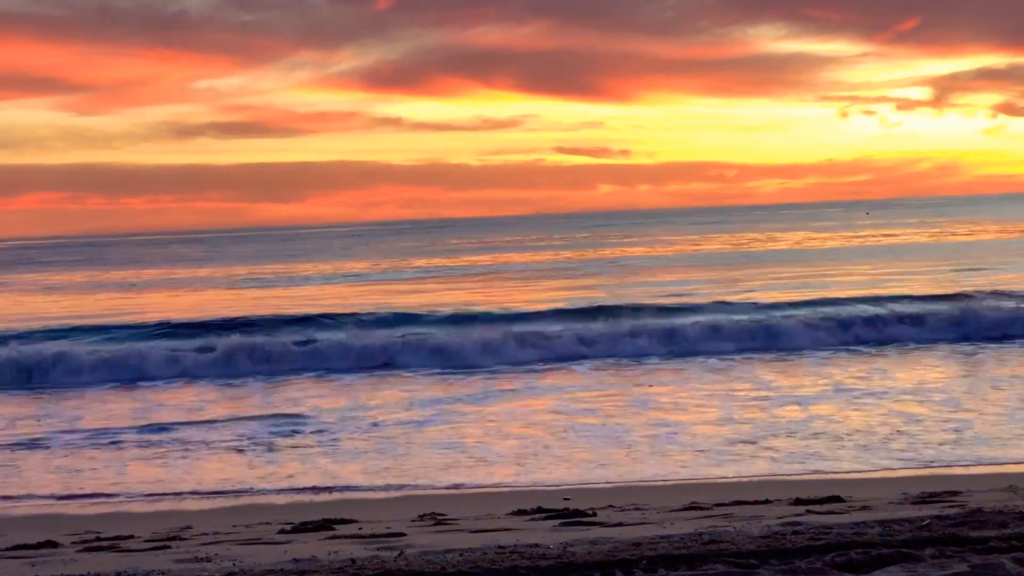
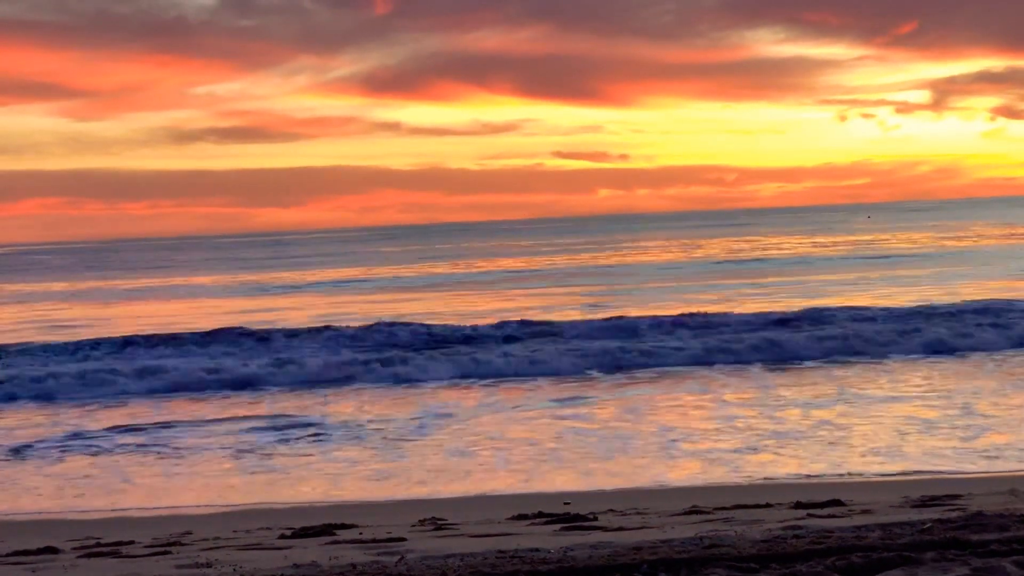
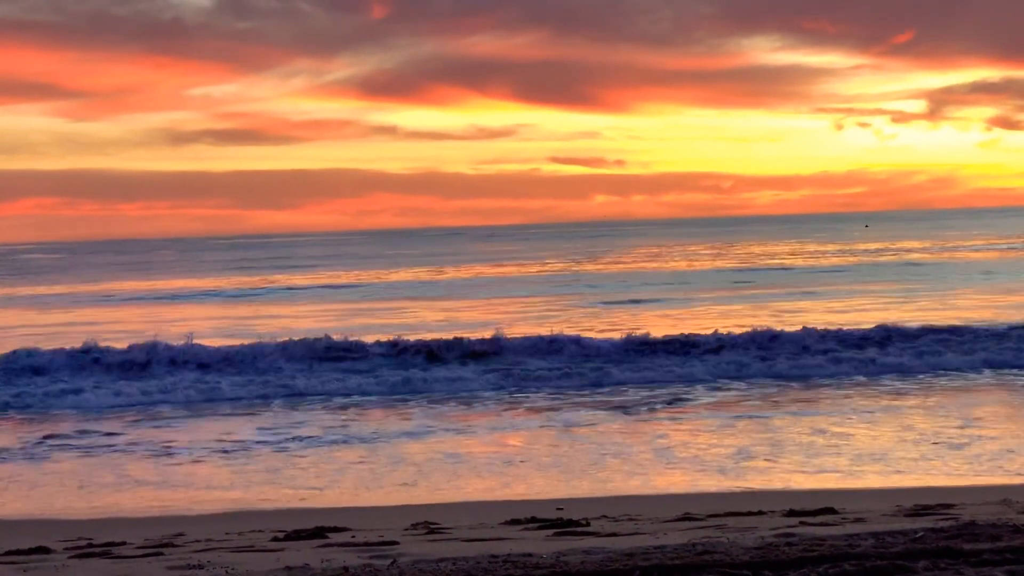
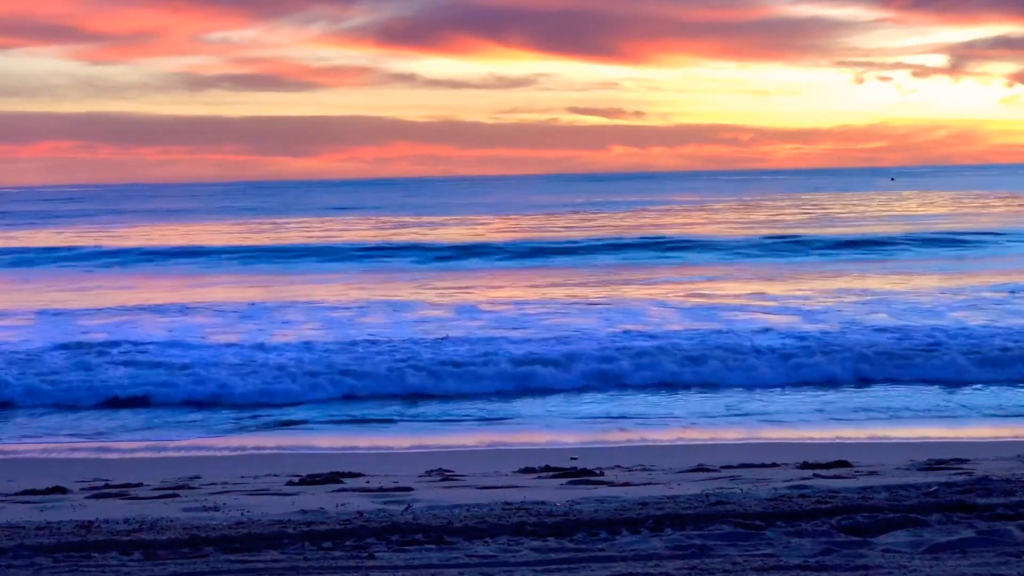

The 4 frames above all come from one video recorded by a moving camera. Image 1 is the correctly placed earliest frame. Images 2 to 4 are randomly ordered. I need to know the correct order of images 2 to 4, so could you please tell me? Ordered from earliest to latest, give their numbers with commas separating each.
2, 3, 4
